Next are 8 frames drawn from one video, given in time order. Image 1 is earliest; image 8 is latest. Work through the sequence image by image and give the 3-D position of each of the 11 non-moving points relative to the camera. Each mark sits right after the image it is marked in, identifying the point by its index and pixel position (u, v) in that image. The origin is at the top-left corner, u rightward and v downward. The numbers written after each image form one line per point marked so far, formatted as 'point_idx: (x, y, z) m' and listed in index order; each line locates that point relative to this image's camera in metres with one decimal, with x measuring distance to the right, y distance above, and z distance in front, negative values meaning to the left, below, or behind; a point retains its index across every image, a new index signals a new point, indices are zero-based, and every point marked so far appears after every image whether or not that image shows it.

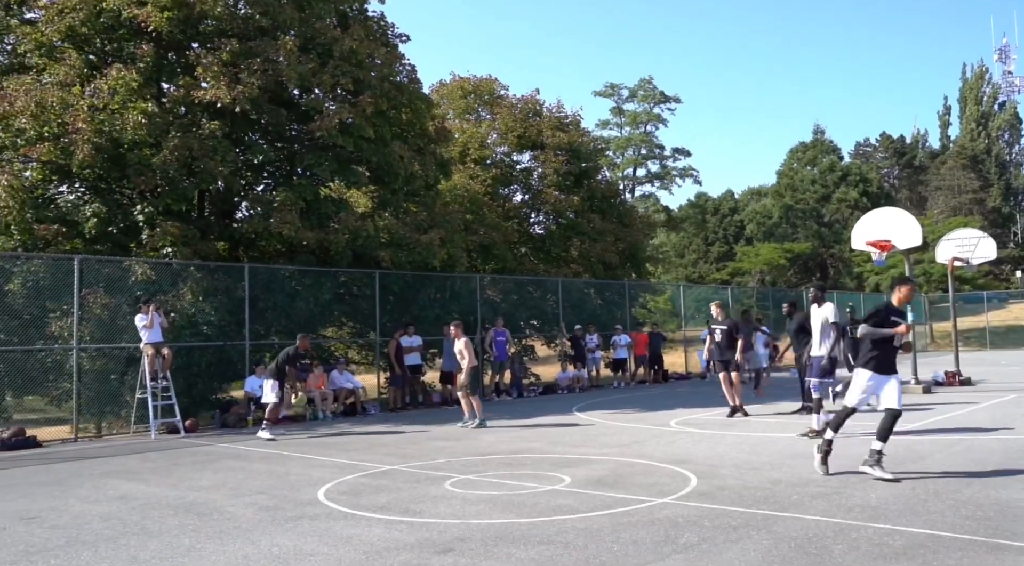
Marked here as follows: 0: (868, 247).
0: (+7.3, +0.8, +18.6) m
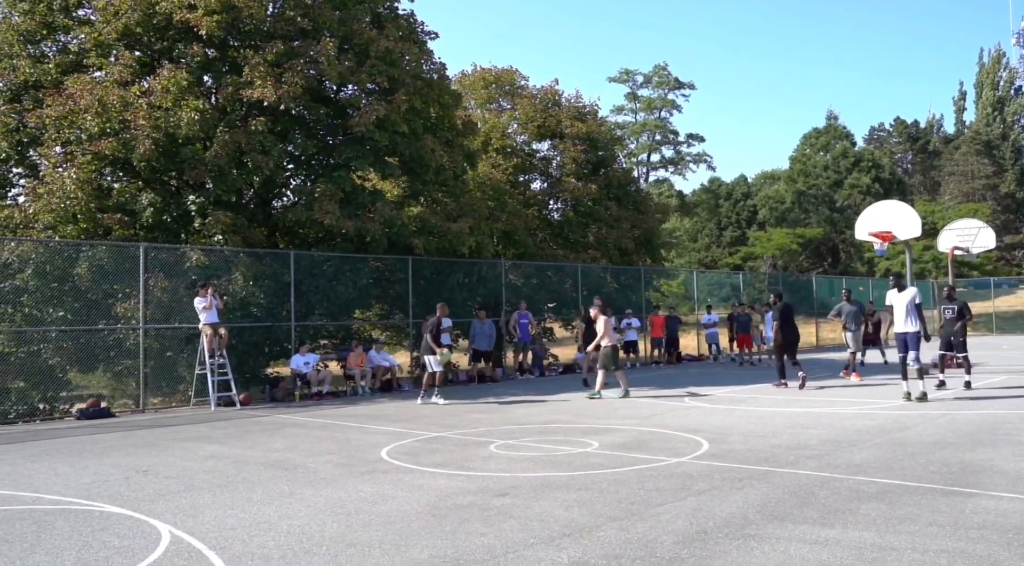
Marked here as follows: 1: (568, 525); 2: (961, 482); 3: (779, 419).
0: (+7.9, +1.0, +19.8) m
1: (+0.4, -1.7, +6.4) m
2: (+3.8, -1.7, +7.6) m
3: (+3.7, -1.9, +12.6) m
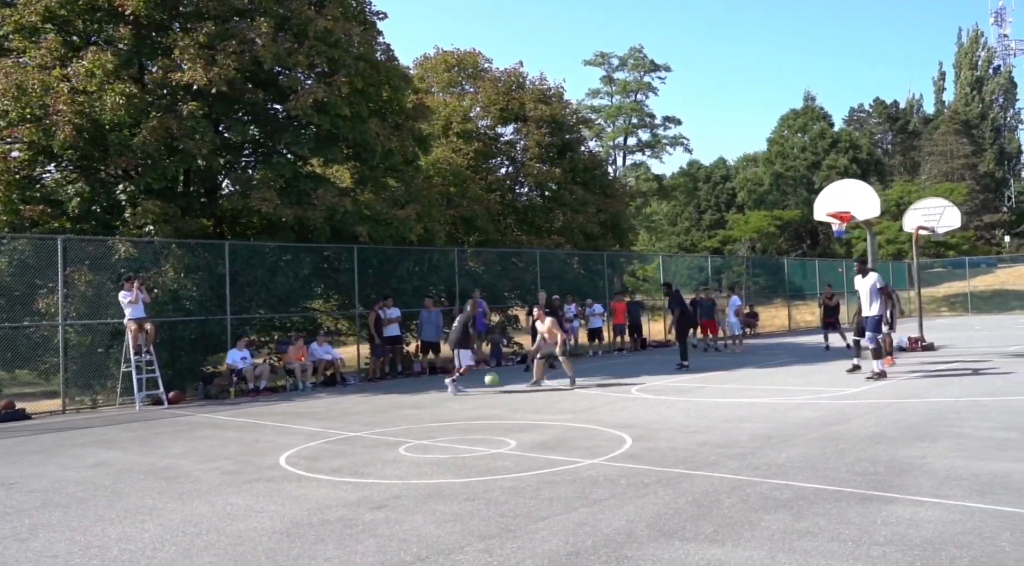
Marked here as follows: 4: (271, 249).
0: (+6.7, +1.4, +19.1) m
1: (-0.5, -1.7, +5.6) m
2: (+2.8, -1.6, +6.9) m
3: (+2.7, -1.7, +11.9) m
4: (-5.1, +0.7, +19.1) m
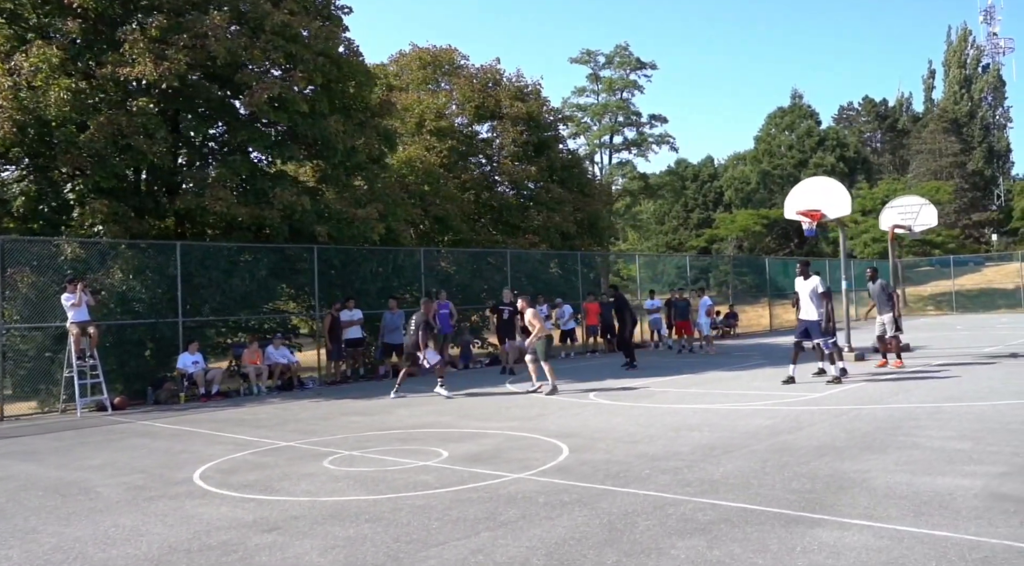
0: (+6.0, +1.4, +18.7) m
1: (-1.2, -1.7, +5.1) m
2: (+2.2, -1.6, +6.4) m
3: (+2.0, -1.7, +11.4) m
4: (-5.9, +0.7, +18.5) m
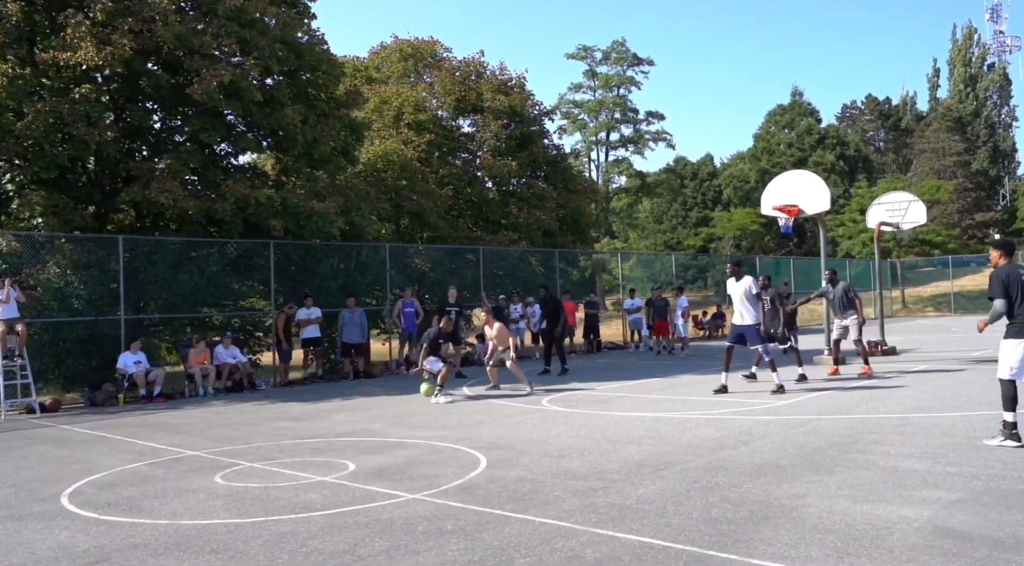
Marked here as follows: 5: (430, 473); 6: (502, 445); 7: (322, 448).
0: (+5.2, +1.4, +17.7) m
1: (-2.0, -1.7, +4.2) m
2: (+1.3, -1.6, +5.5) m
3: (+1.2, -1.7, +10.5) m
4: (-6.7, +0.8, +17.6) m
5: (-0.7, -1.7, +8.1) m
6: (-0.1, -1.7, +9.6) m
7: (-2.1, -1.8, +9.8) m
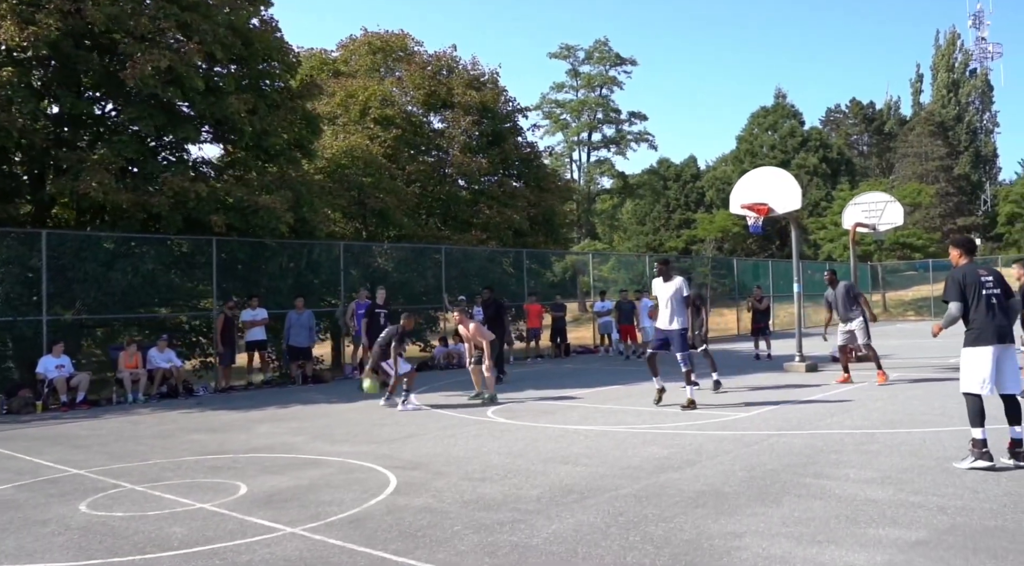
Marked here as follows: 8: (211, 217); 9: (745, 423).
0: (+4.4, +1.4, +16.8) m
1: (-2.7, -1.6, +3.2) m
2: (+0.6, -1.6, +4.5) m
3: (+0.4, -1.7, +9.5) m
4: (-7.5, +0.8, +16.5) m
5: (-1.5, -1.7, +7.1) m
6: (-0.8, -1.7, +8.6) m
7: (-2.8, -1.8, +8.7) m
8: (-6.1, +1.3, +18.2) m
9: (+2.6, -1.6, +10.2) m
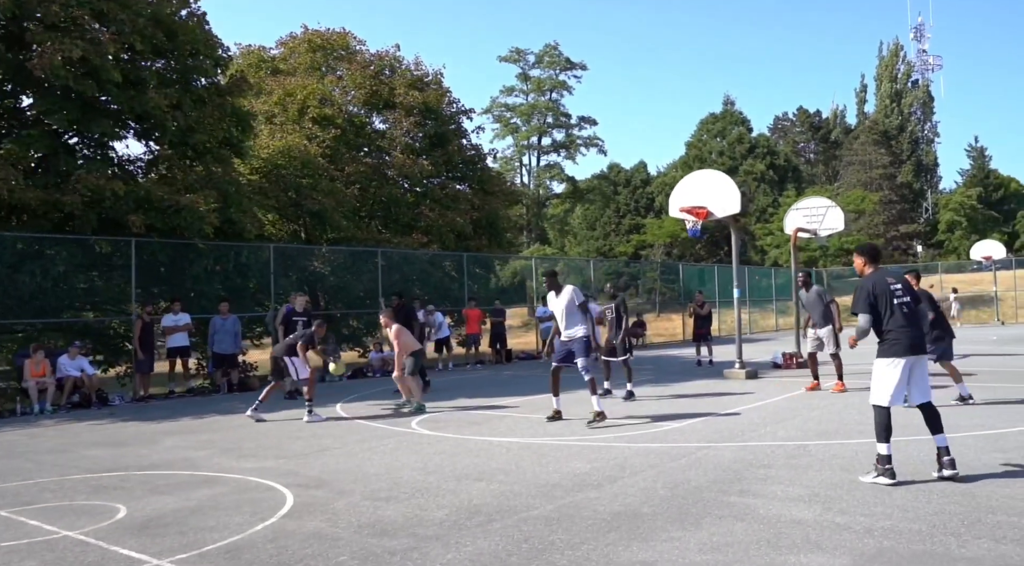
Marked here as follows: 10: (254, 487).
0: (+3.2, +1.3, +16.5) m
1: (-3.2, -1.6, +2.5) m
2: (+0.1, -1.6, +4.0) m
3: (-0.4, -1.7, +9.0) m
4: (-8.7, +0.7, +15.6) m
5: (-2.2, -1.7, +6.5) m
6: (-1.6, -1.8, +7.9) m
7: (-3.6, -1.8, +8.0) m
8: (-7.3, +1.3, +17.3) m
9: (+1.8, -1.7, +9.7) m
10: (-2.2, -1.8, +7.8) m
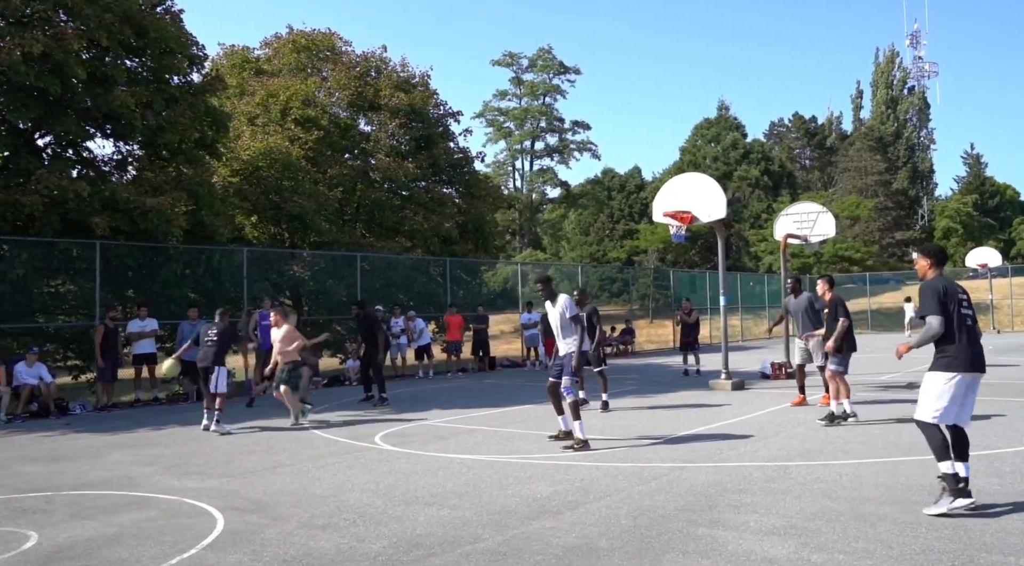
0: (+2.8, +1.1, +15.9) m
1: (-3.6, -1.7, +1.9) m
2: (-0.3, -1.6, +3.4) m
3: (-0.8, -1.8, +8.4) m
4: (-9.1, +0.7, +15.0) m
5: (-2.5, -1.8, +5.9) m
6: (-2.0, -1.8, +7.3) m
7: (-4.0, -1.9, +7.4) m
8: (-7.7, +1.2, +16.7) m
9: (+1.4, -1.7, +9.1) m
10: (-2.6, -1.8, +7.2) m
